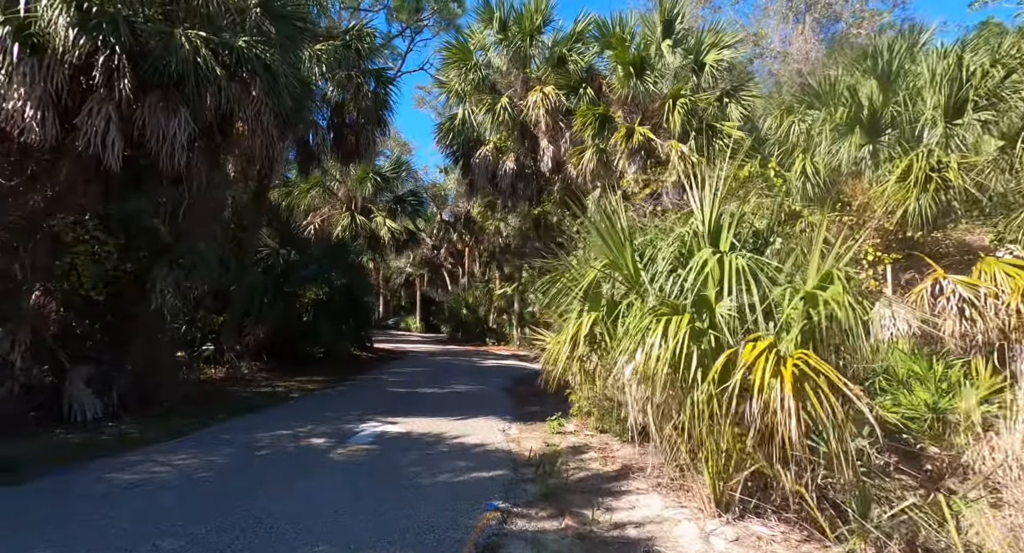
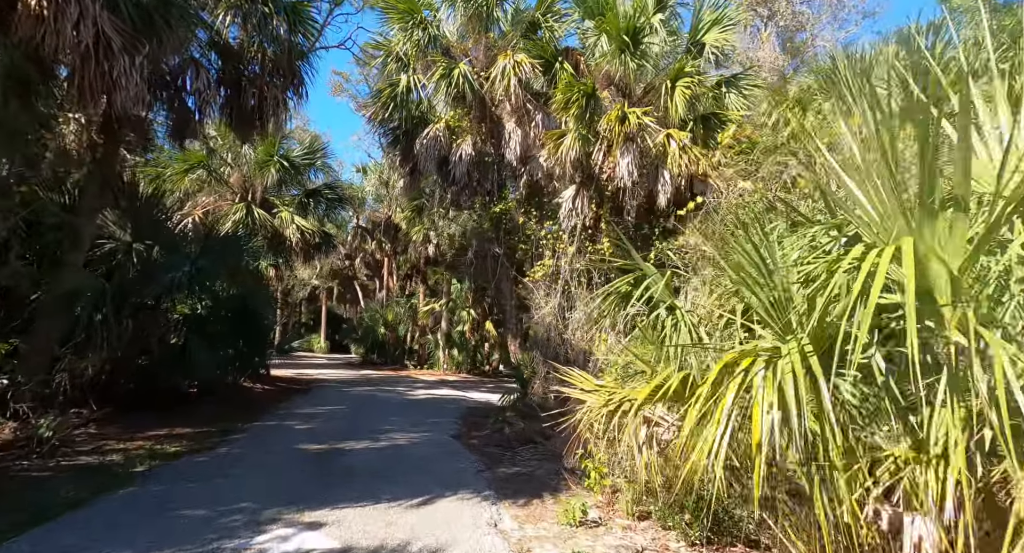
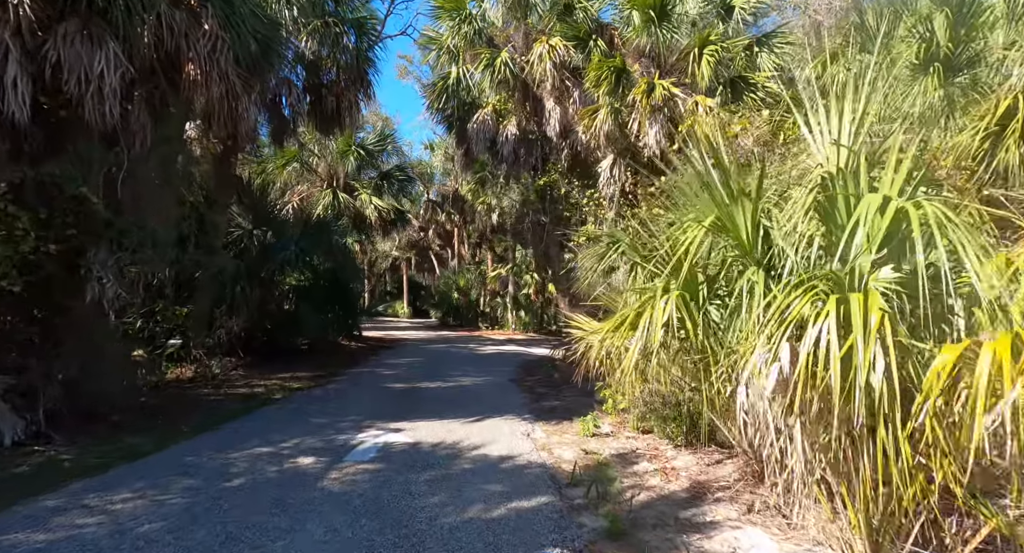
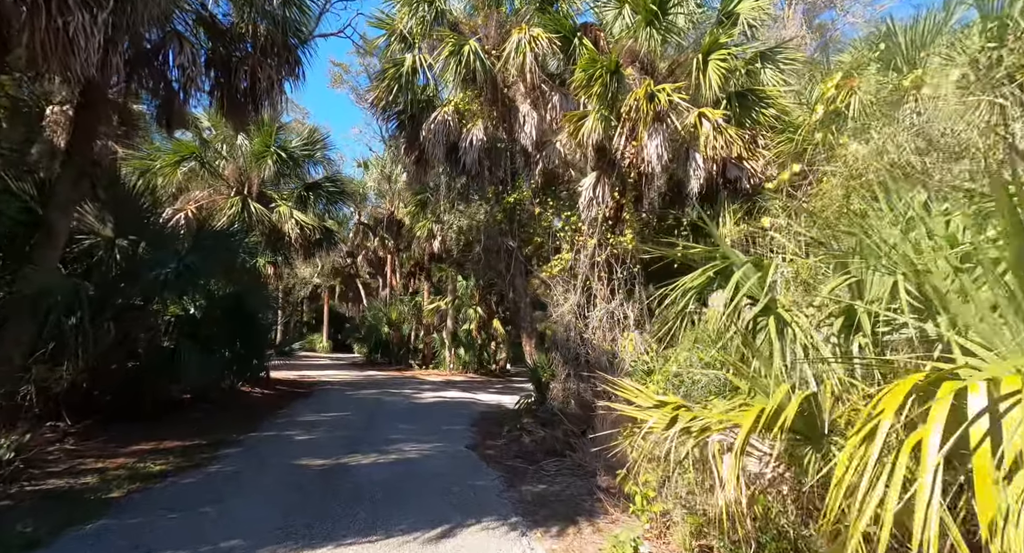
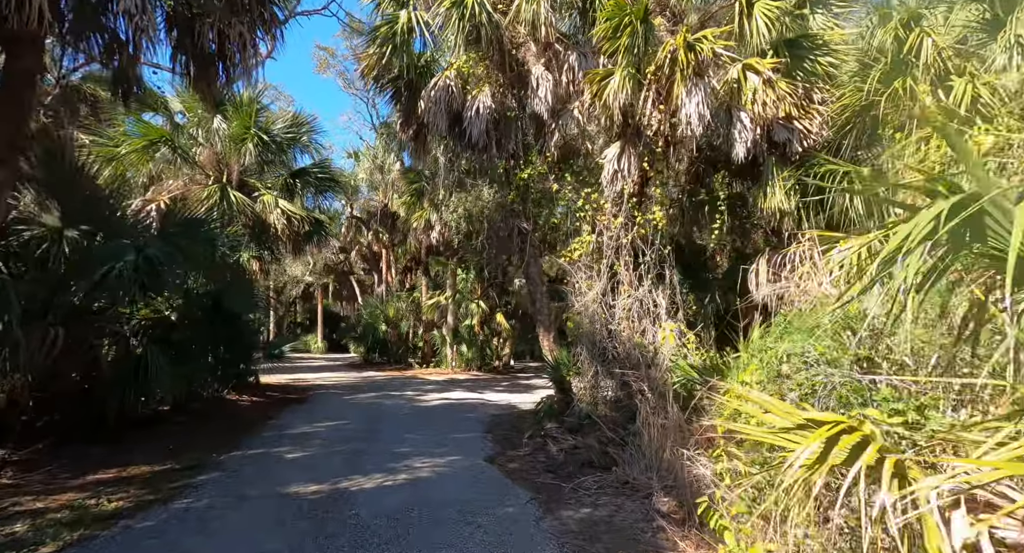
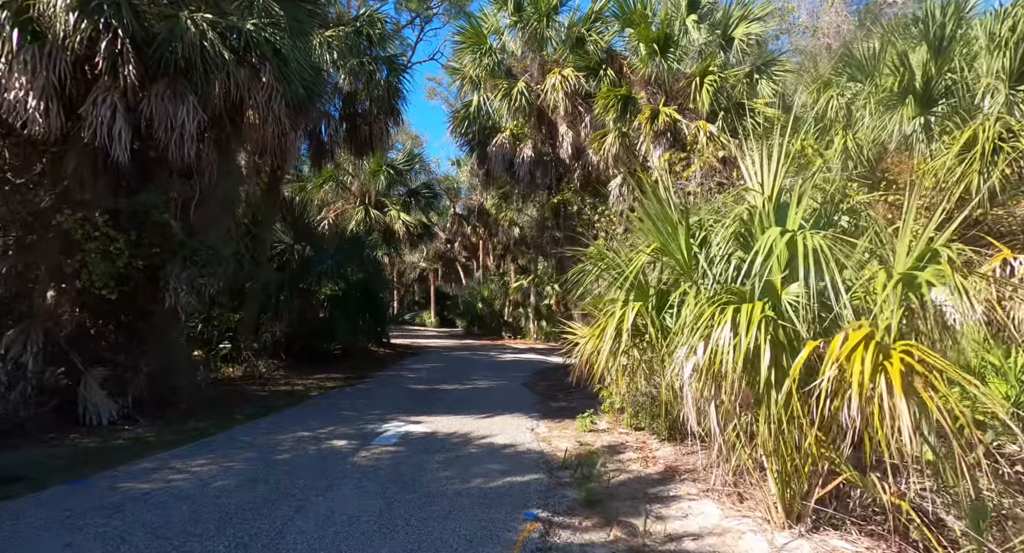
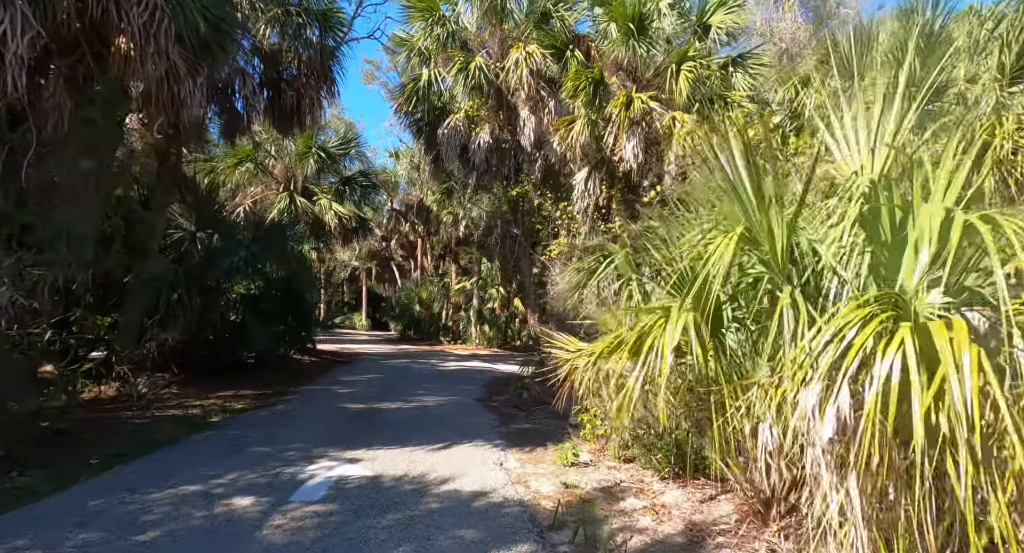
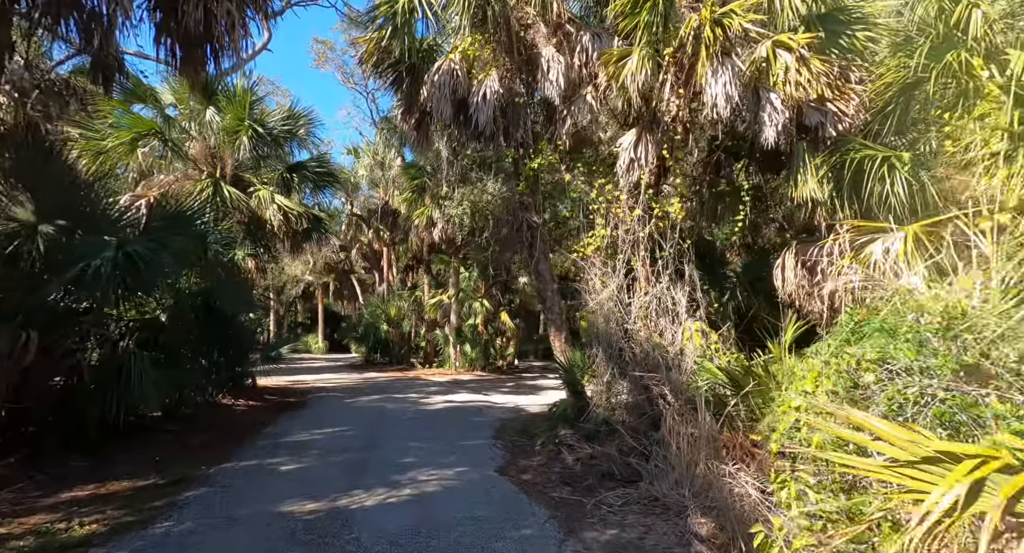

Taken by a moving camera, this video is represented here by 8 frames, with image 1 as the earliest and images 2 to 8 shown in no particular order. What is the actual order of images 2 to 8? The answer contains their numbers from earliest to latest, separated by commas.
6, 3, 7, 2, 4, 5, 8
